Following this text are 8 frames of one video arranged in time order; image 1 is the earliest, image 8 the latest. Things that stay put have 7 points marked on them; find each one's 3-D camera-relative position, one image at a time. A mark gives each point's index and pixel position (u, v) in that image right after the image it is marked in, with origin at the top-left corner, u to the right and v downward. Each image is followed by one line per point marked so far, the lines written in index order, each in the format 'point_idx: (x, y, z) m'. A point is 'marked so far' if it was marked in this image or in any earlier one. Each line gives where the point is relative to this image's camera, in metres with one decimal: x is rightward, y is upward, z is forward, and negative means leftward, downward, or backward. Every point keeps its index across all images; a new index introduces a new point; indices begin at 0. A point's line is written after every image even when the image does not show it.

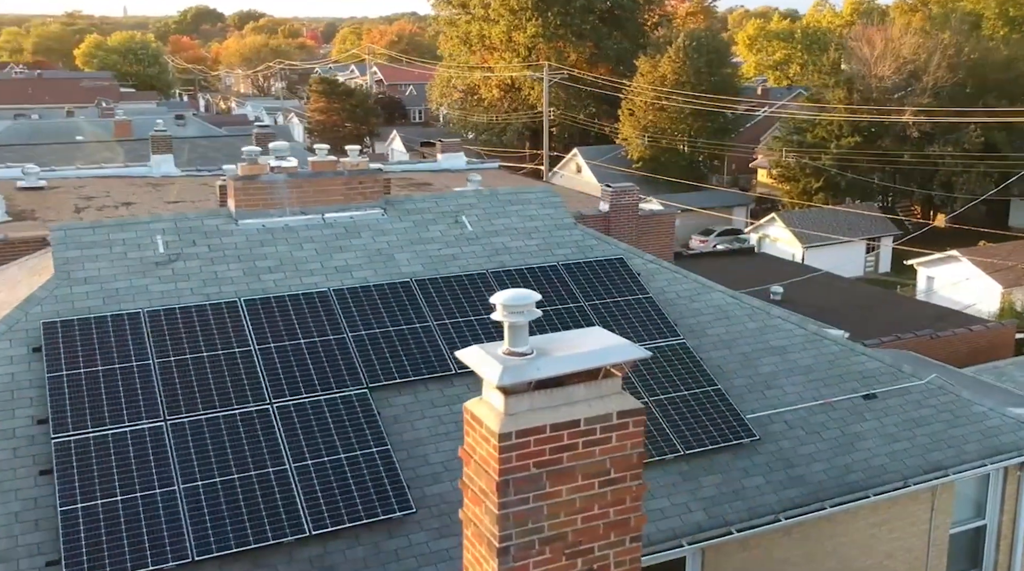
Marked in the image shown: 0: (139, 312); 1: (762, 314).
0: (-4.3, -0.3, +11.0) m
1: (+3.4, -0.4, +13.0) m
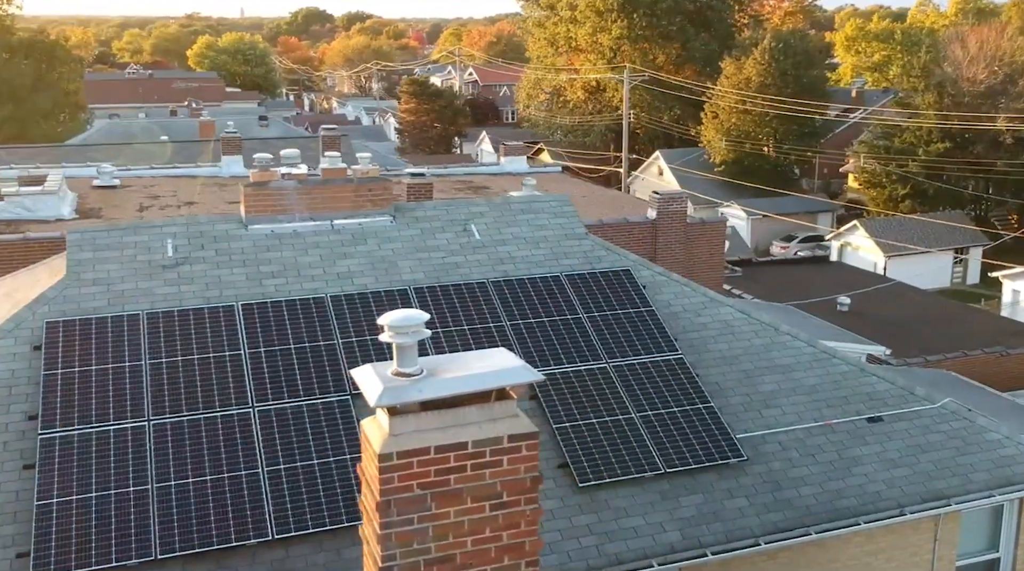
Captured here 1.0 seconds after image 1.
0: (-4.4, -0.3, +11.4) m
1: (+3.4, -0.6, +12.7) m
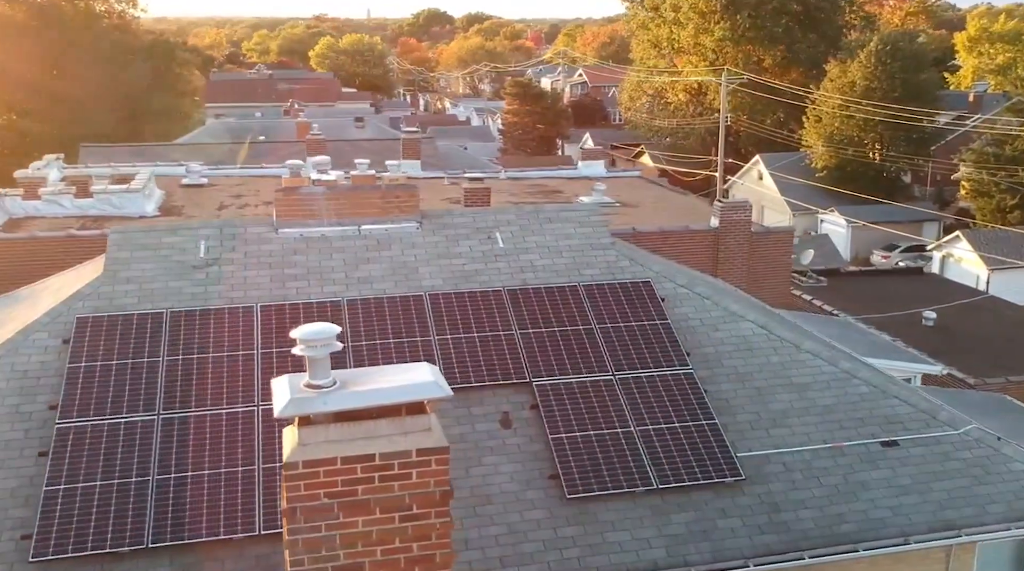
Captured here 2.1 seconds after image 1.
0: (-4.3, -0.3, +11.9) m
1: (+3.6, -0.8, +12.4) m
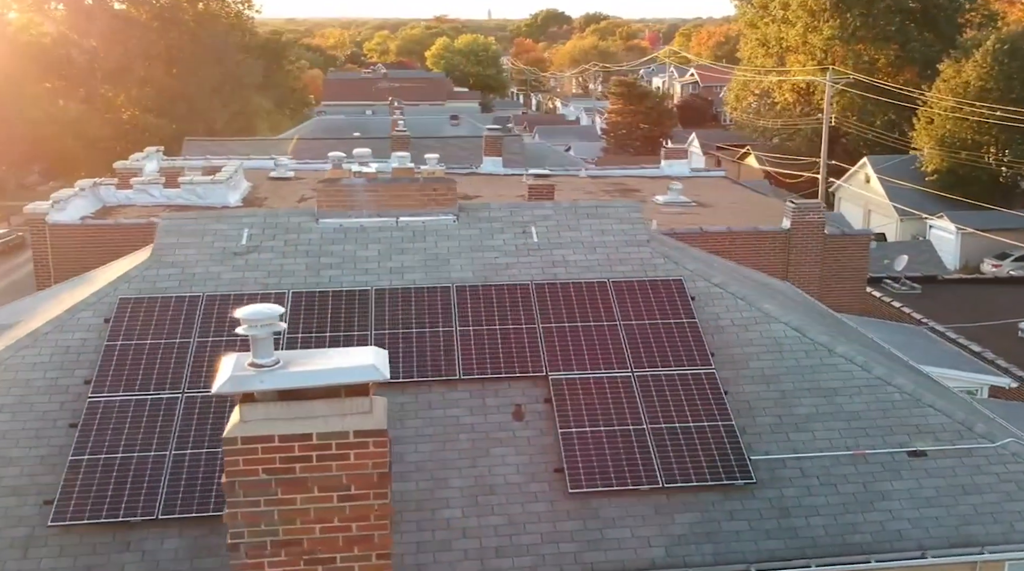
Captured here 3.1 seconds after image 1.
0: (-4.0, -0.1, +12.4) m
1: (+3.9, -0.8, +12.0) m
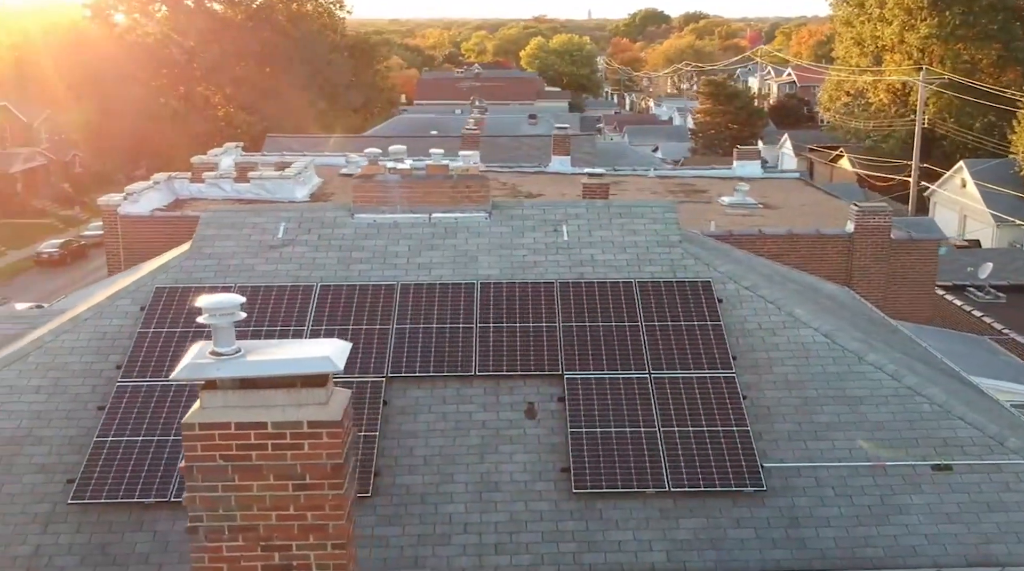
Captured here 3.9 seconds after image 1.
0: (-3.7, 0.0, +12.8) m
1: (+4.1, -0.9, +11.7) m
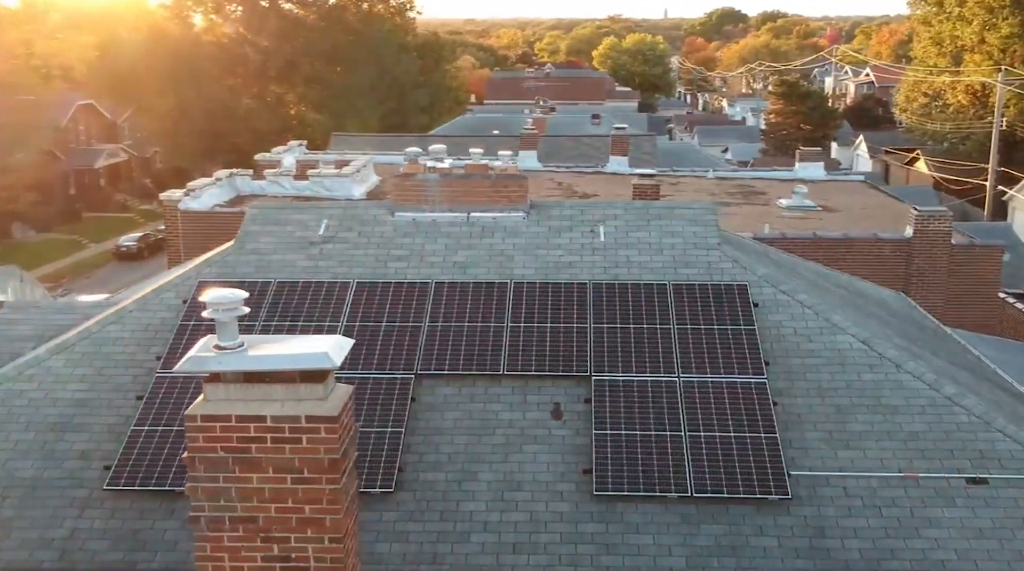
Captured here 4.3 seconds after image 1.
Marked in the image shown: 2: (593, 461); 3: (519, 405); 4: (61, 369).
0: (-3.2, 0.0, +13.0) m
1: (+4.4, -1.0, +11.4) m
2: (+0.9, -1.9, +10.4) m
3: (+0.1, -1.4, +11.1) m
4: (-5.6, -1.0, +12.0) m
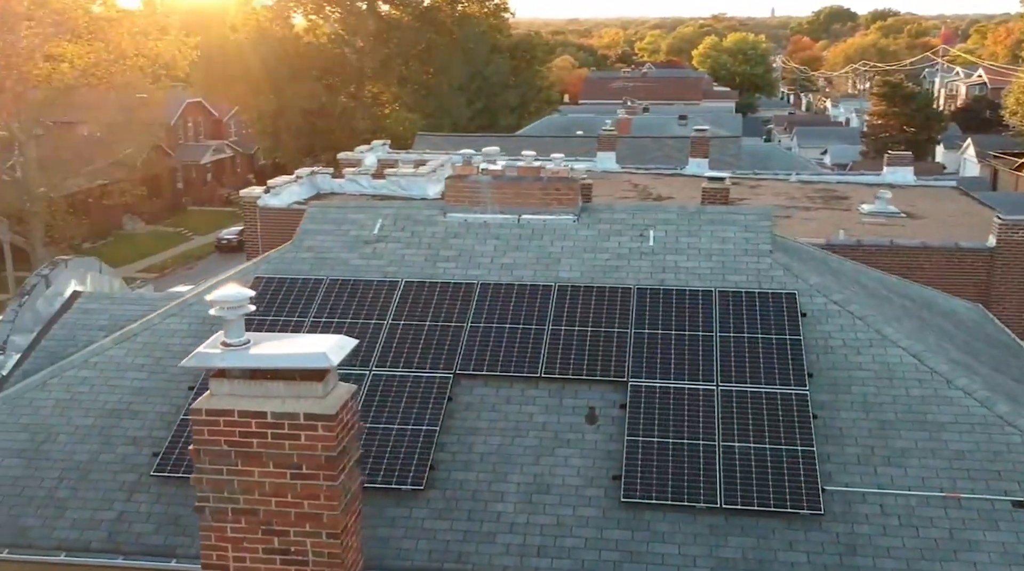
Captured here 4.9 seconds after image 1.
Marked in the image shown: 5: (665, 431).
0: (-2.6, +0.1, +13.3) m
1: (+4.9, -1.1, +11.0) m
2: (+1.2, -1.9, +10.3) m
3: (+0.5, -1.4, +11.1) m
4: (-5.1, -0.9, +12.5) m
5: (+1.7, -1.6, +10.6) m
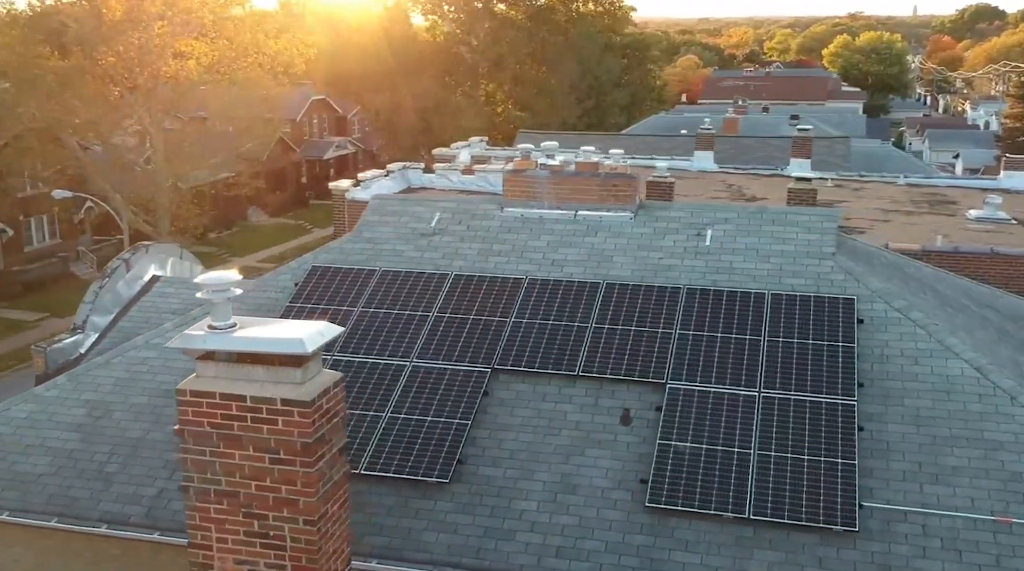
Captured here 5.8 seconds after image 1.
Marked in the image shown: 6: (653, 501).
0: (-1.9, +0.2, +13.5) m
1: (+5.2, -1.2, +10.3) m
2: (+1.5, -1.9, +10.0) m
3: (+0.9, -1.4, +10.9) m
4: (-4.5, -0.7, +13.0) m
5: (+2.0, -1.6, +10.3) m
6: (+1.4, -2.2, +9.7) m
